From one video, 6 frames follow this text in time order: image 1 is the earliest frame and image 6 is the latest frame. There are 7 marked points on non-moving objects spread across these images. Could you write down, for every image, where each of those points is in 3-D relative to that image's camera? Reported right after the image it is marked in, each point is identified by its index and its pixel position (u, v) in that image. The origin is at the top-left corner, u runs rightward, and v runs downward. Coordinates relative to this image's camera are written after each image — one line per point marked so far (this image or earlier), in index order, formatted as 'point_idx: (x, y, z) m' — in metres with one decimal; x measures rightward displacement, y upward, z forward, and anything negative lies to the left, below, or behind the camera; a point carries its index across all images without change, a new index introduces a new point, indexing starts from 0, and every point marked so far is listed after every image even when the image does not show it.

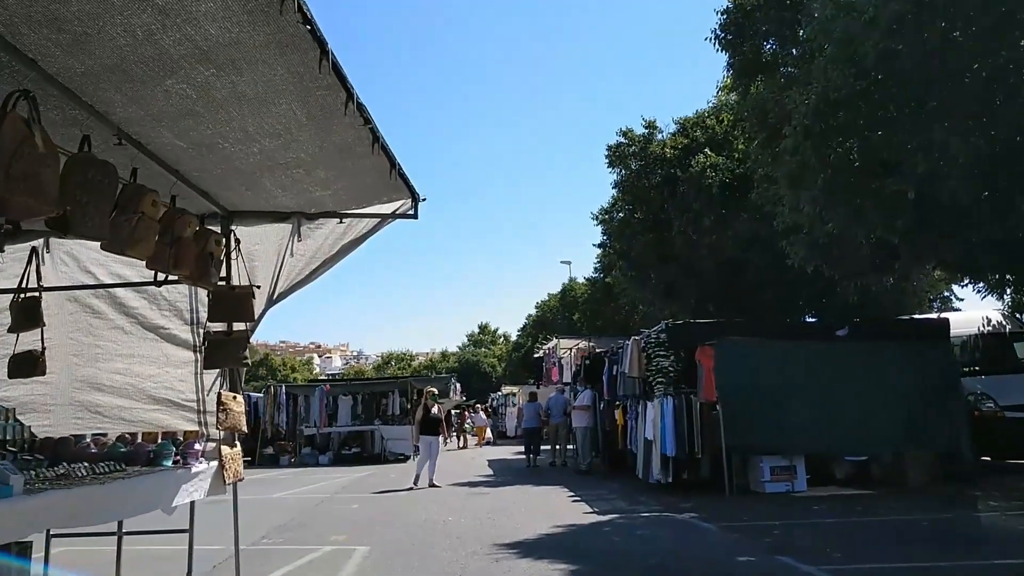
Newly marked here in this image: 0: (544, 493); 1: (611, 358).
0: (+0.4, -2.8, +13.6) m
1: (+1.6, -1.1, +16.1) m
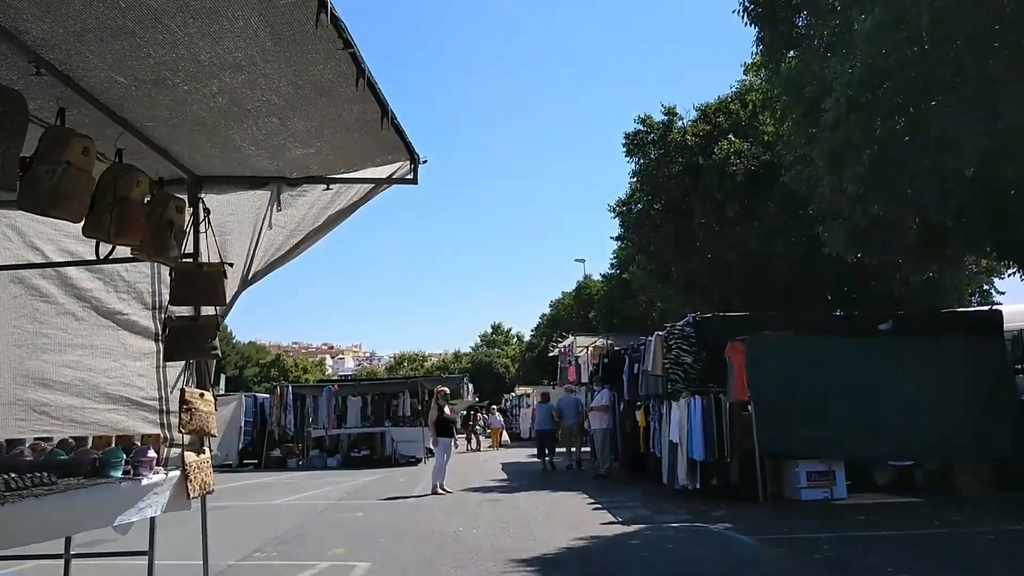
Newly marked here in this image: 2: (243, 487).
0: (+0.6, -2.7, +12.7) m
1: (+1.8, -1.0, +15.2) m
2: (-4.6, -3.4, +17.1) m
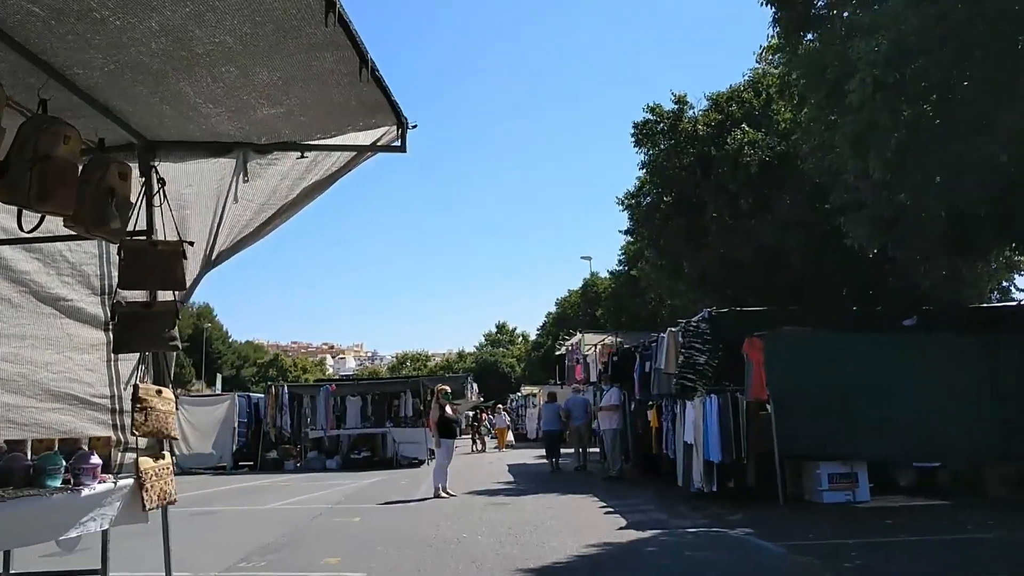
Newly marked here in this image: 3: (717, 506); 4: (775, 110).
0: (+0.7, -2.6, +12.1) m
1: (+1.9, -0.9, +14.5) m
2: (-4.5, -3.3, +16.5) m
3: (+2.2, -2.4, +11.0) m
4: (+4.5, +3.1, +17.5) m
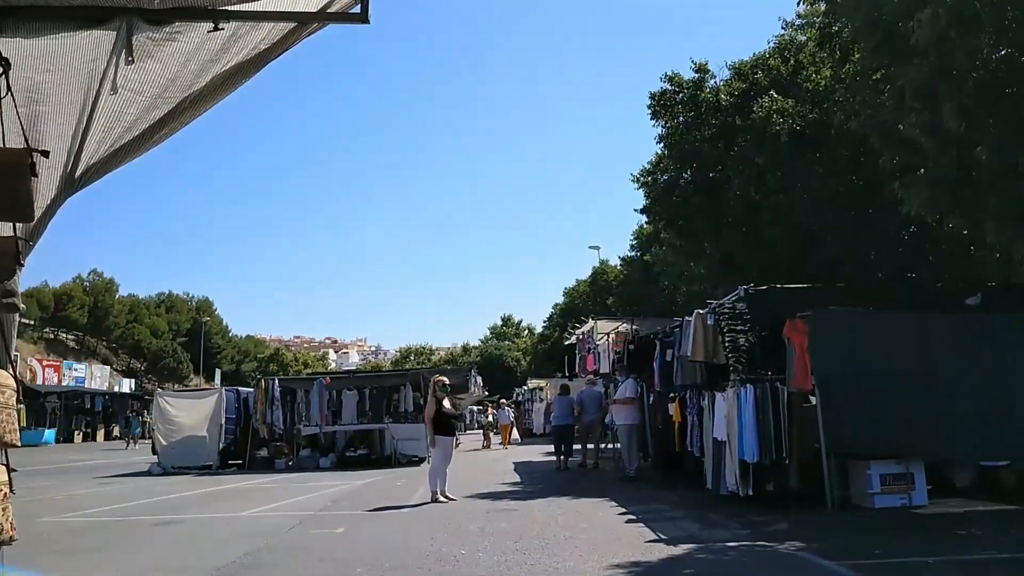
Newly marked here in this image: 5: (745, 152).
0: (+0.8, -2.3, +10.7) m
1: (+2.0, -0.7, +13.1) m
2: (-4.4, -3.1, +15.1) m
3: (+2.3, -2.1, +9.6) m
4: (+4.6, +3.3, +16.0) m
5: (+3.8, +2.2, +16.5) m
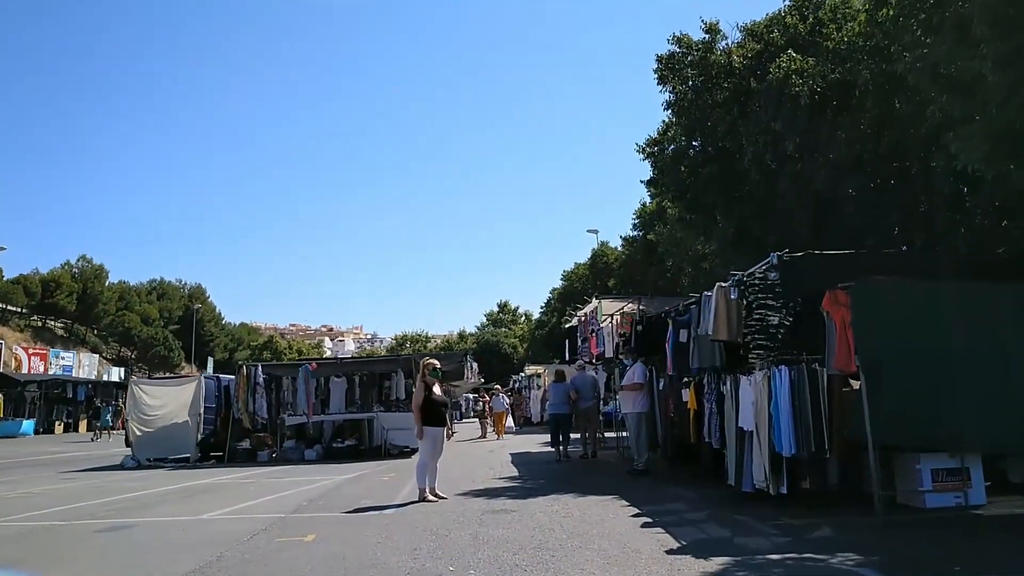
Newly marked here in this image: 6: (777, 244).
0: (+0.8, -2.1, +9.4) m
1: (+1.9, -0.4, +11.8) m
2: (-4.4, -2.7, +13.8) m
3: (+2.3, -1.9, +8.4) m
4: (+4.5, +3.7, +14.7) m
5: (+3.7, +2.6, +15.1) m
6: (+4.1, +0.7, +15.8) m
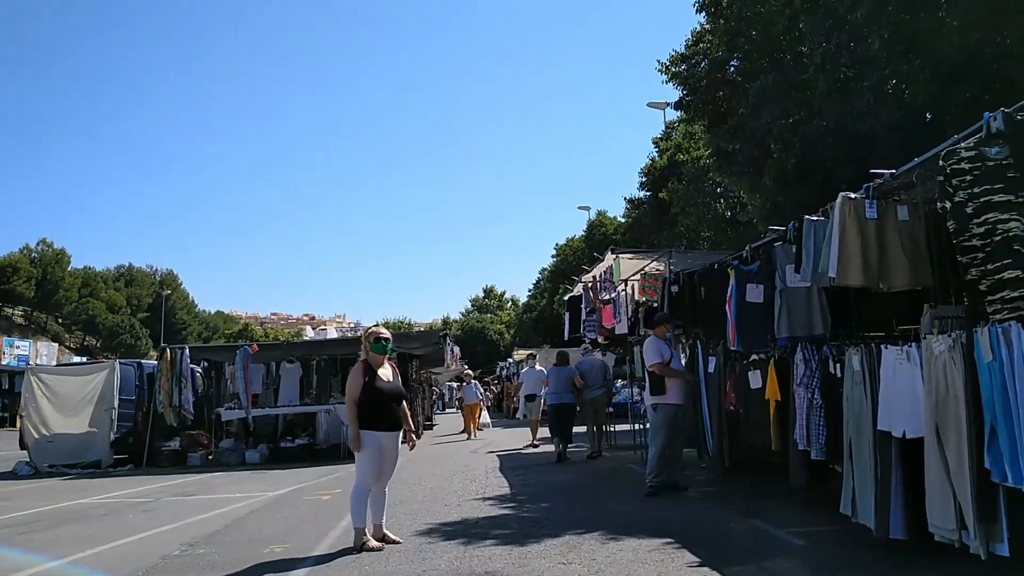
0: (+0.7, -1.6, +5.6) m
1: (+1.8, +0.2, +8.0) m
2: (-4.5, -2.2, +9.9) m
3: (+2.3, -1.4, +4.5) m
4: (+4.4, +4.3, +10.8) m
5: (+3.6, +3.1, +11.3) m
6: (+4.0, +1.3, +12.0) m
